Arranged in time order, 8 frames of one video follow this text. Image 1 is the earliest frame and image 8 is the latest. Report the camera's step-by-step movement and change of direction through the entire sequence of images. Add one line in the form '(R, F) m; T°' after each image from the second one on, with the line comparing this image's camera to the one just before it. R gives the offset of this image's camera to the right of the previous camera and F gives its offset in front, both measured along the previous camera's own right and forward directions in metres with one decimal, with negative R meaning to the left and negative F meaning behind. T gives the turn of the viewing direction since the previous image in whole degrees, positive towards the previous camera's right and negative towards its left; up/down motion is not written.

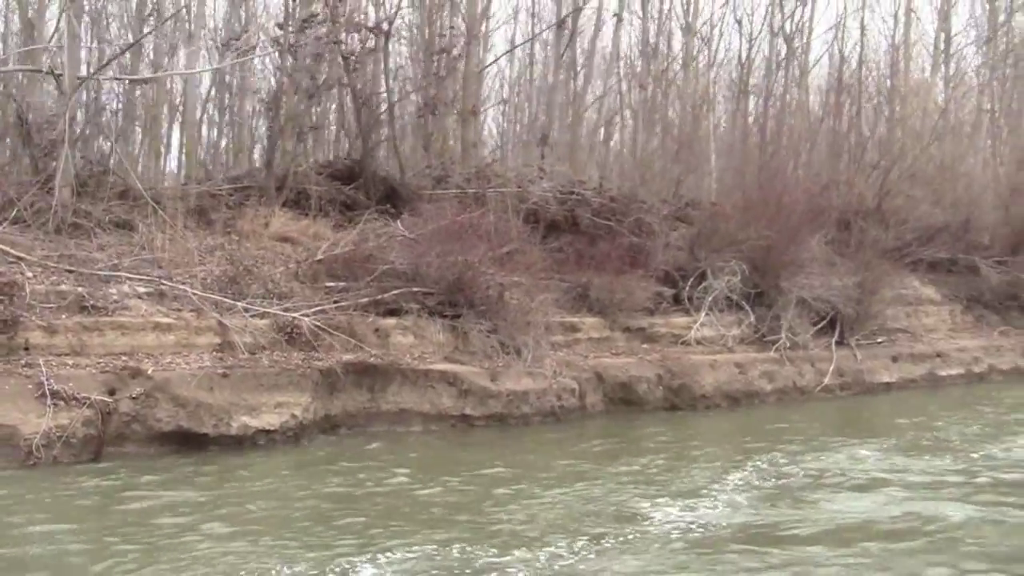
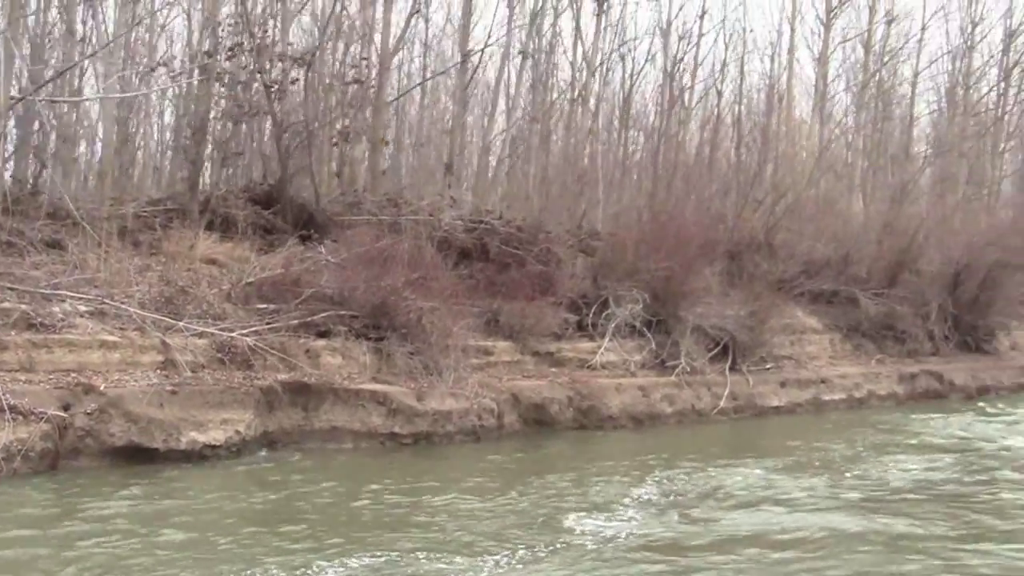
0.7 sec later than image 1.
(-0.4, -0.6) m; +6°
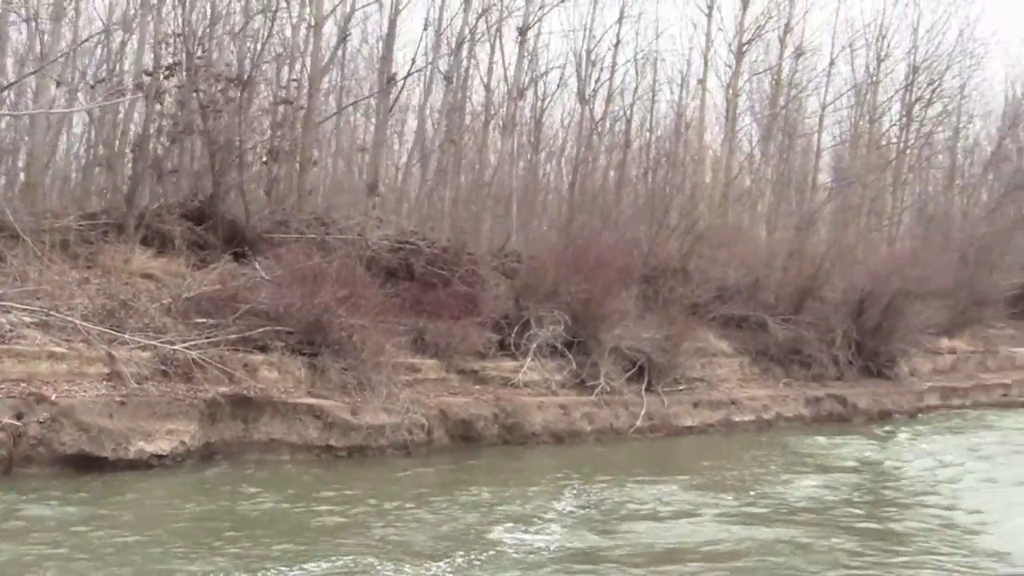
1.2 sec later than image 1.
(-0.2, -0.5) m; +5°
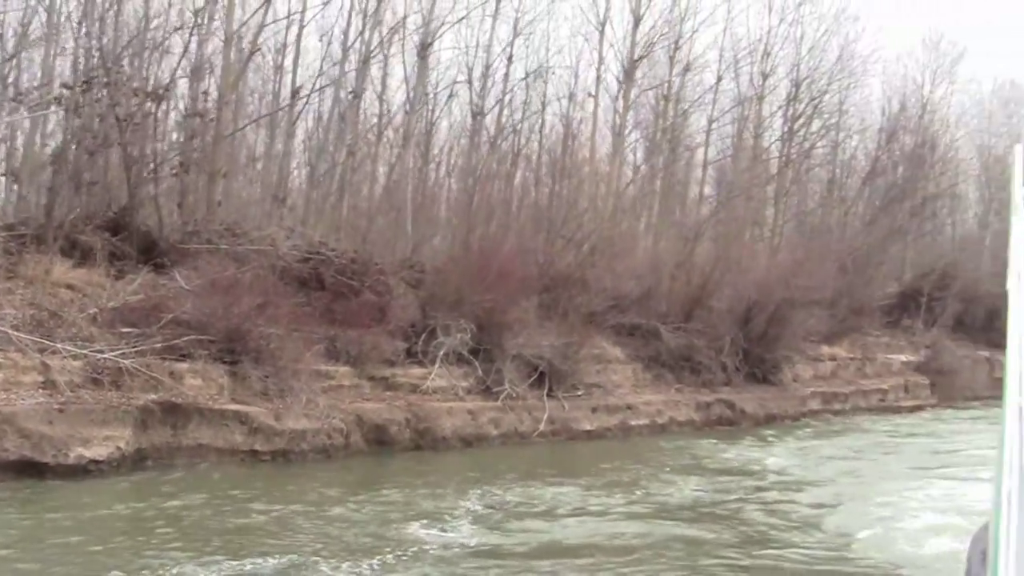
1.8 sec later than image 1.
(-0.3, -0.9) m; +6°
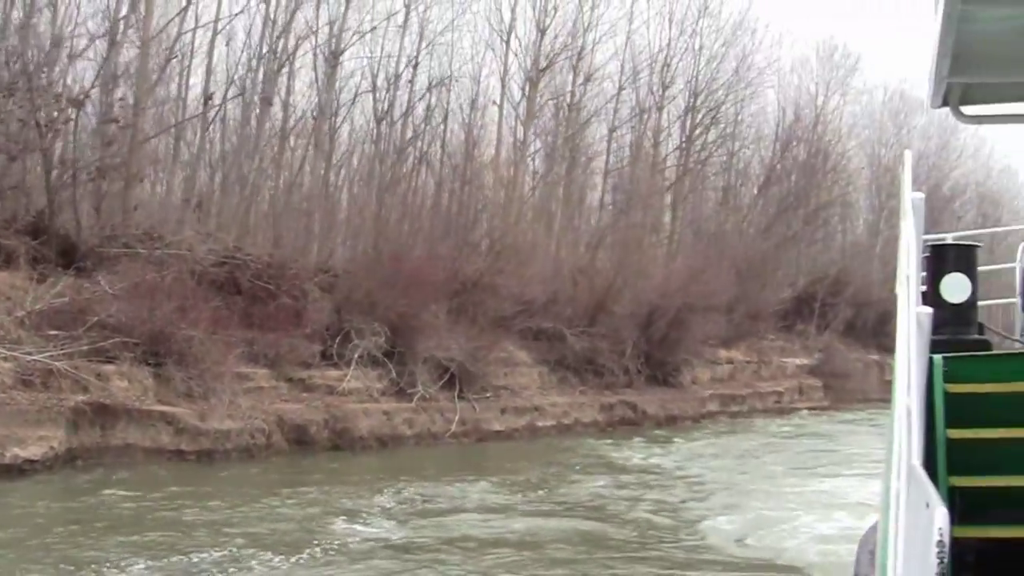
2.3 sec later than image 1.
(-0.2, -0.9) m; +5°
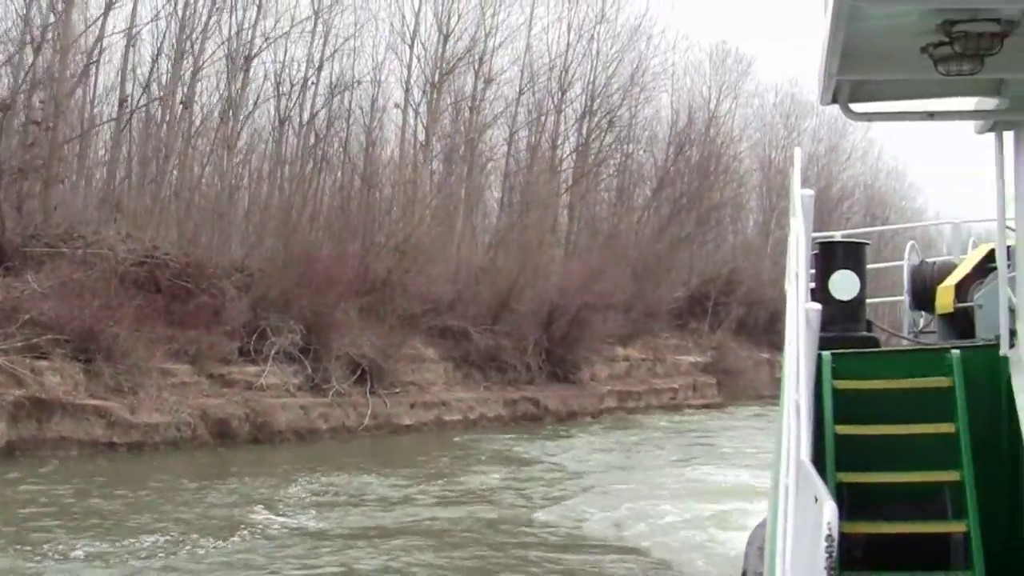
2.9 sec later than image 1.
(-0.1, -1.3) m; +6°
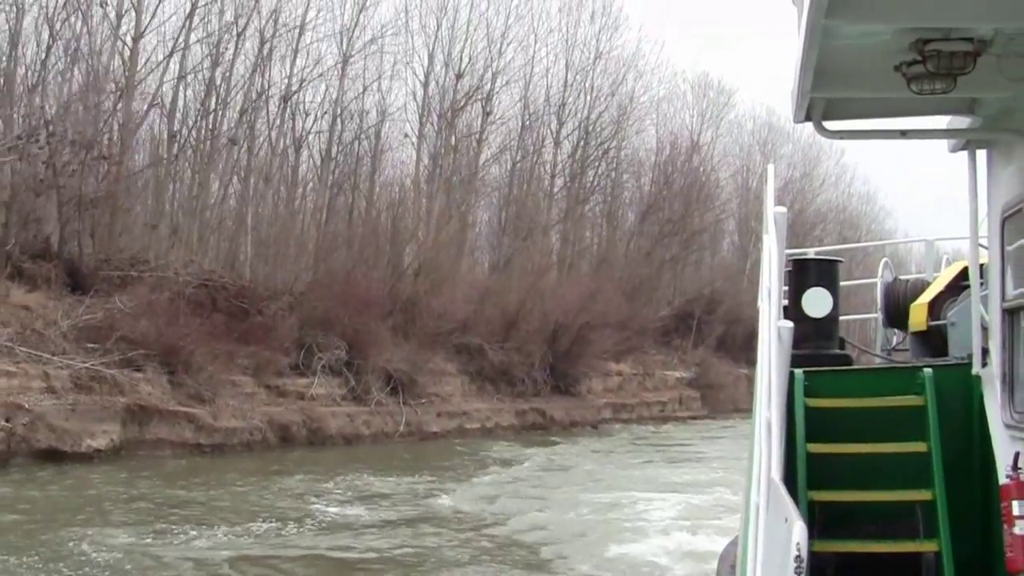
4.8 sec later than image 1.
(-0.9, -2.3) m; +1°
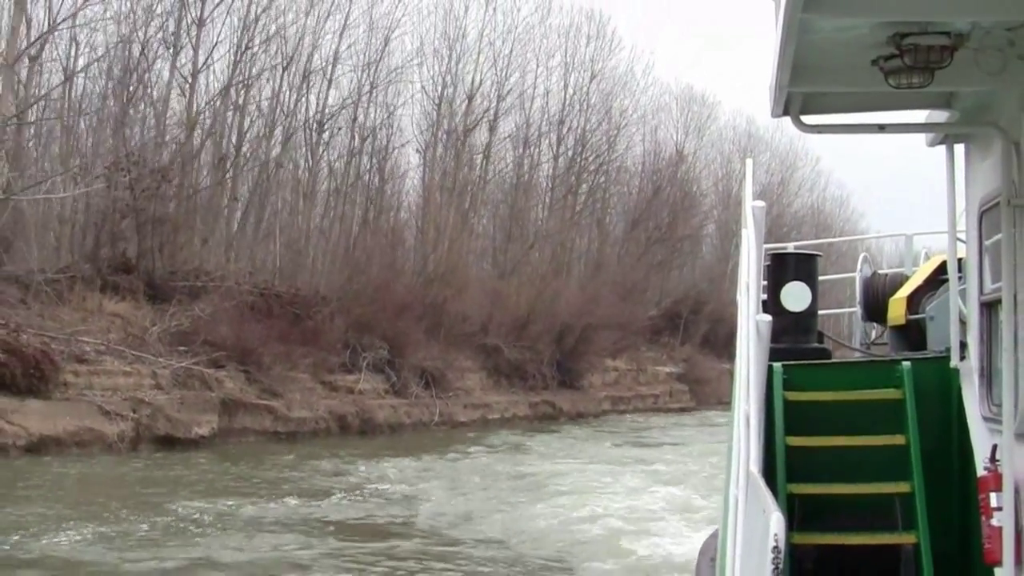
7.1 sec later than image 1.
(-0.9, -2.8) m; +1°
